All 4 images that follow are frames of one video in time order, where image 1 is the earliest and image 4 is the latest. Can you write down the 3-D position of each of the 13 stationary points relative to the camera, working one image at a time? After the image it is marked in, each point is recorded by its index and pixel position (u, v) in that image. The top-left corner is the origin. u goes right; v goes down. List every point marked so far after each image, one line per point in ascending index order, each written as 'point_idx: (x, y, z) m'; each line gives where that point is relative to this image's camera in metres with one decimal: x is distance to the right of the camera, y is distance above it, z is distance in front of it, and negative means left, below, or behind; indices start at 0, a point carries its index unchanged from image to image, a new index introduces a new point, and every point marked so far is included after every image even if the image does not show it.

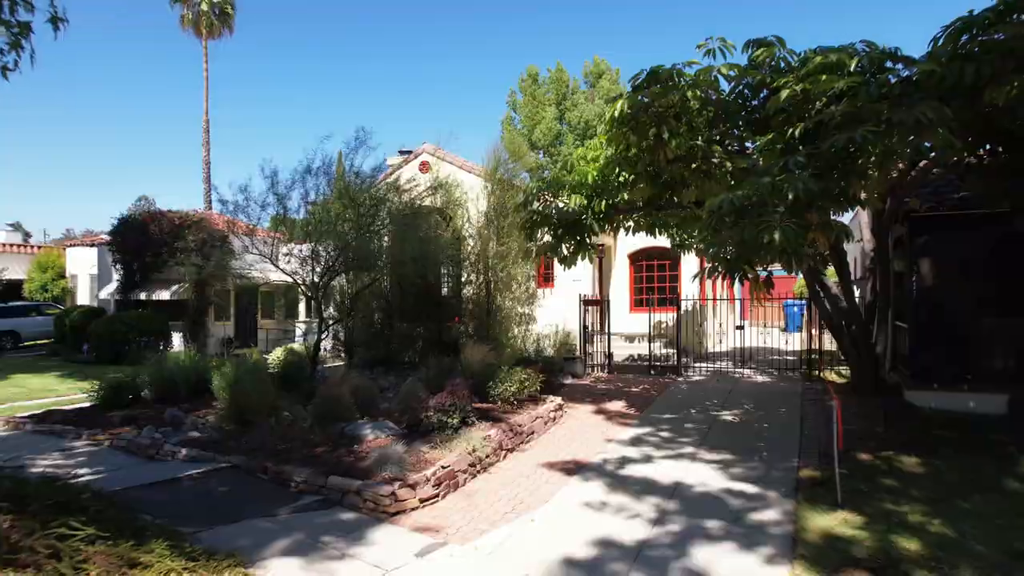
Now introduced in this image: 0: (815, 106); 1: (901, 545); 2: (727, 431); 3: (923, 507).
0: (+2.7, +1.6, +5.5) m
1: (+2.5, -1.6, +3.9) m
2: (+2.5, -1.6, +7.0) m
3: (+3.0, -1.6, +4.4) m
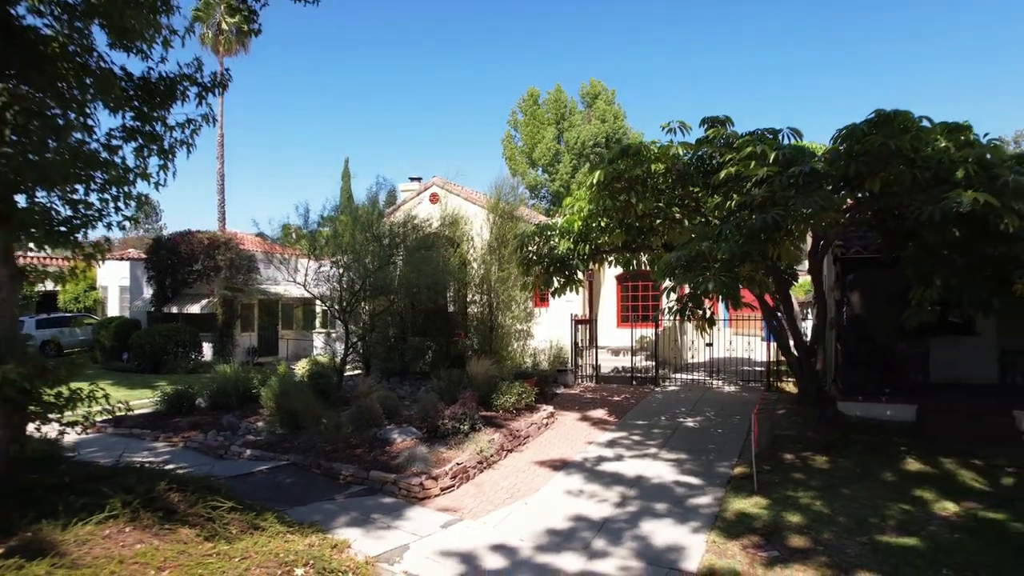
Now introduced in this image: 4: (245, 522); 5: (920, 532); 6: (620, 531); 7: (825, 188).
0: (+2.7, +1.2, +7.0) m
1: (+2.5, -2.1, +5.5) m
2: (+2.4, -2.1, +8.5) m
3: (+3.0, -2.0, +6.0) m
4: (-2.1, -1.8, +4.8) m
5: (+3.4, -2.0, +5.1) m
6: (+1.0, -2.2, +5.5) m
7: (+3.2, +1.0, +6.3) m
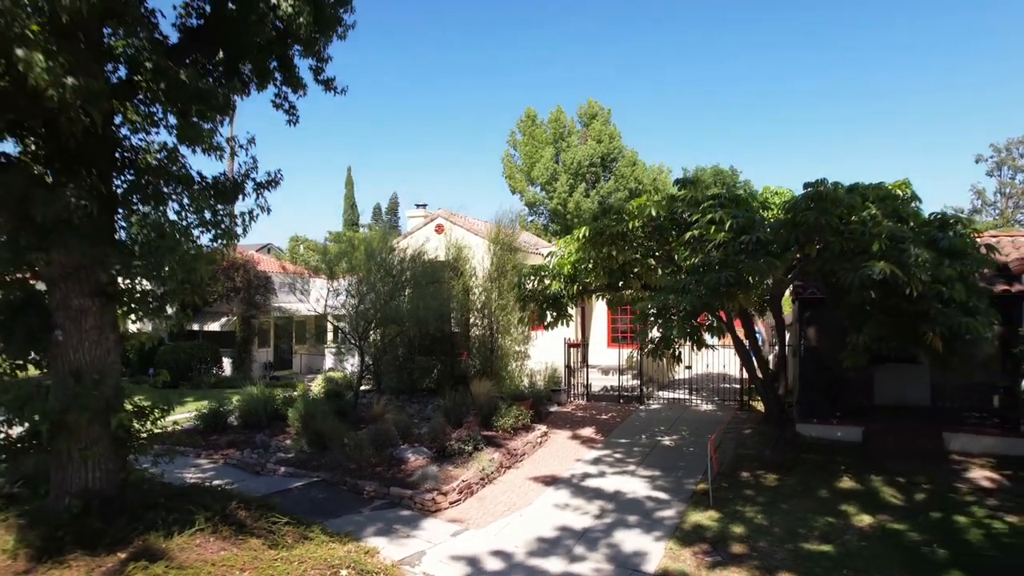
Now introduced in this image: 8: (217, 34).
0: (+2.6, +0.6, +8.3) m
1: (+2.4, -2.7, +6.7) m
2: (+2.4, -2.6, +9.8) m
3: (+2.9, -2.6, +7.2) m
4: (-2.1, -2.4, +6.0) m
5: (+3.4, -2.6, +6.3) m
6: (+0.9, -2.8, +6.8) m
7: (+3.2, +0.4, +7.6) m
8: (-3.2, +2.8, +6.6) m
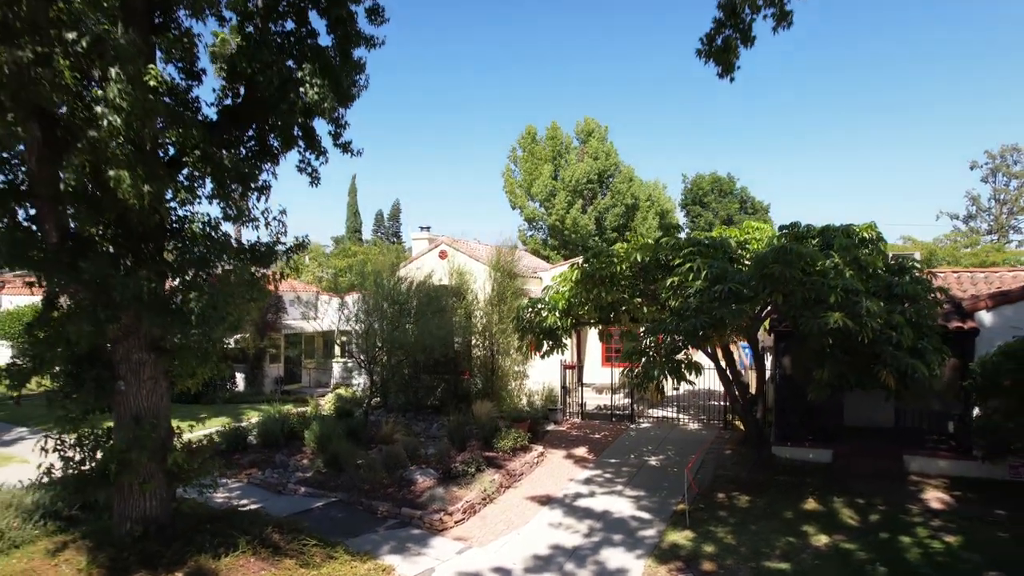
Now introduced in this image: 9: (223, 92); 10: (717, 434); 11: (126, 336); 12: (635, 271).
0: (+2.6, 0.0, +9.2) m
1: (+2.4, -3.3, +7.6) m
2: (+2.4, -3.2, +10.7) m
3: (+2.9, -3.2, +8.1) m
4: (-2.1, -3.0, +6.9) m
5: (+3.3, -3.2, +7.2) m
6: (+0.9, -3.4, +7.7) m
7: (+3.2, -0.2, +8.5) m
8: (-3.2, +2.2, +7.5) m
9: (-3.6, +2.4, +7.5) m
10: (+4.3, -3.1, +12.9) m
11: (-4.0, -0.5, +6.3) m
12: (+2.1, +0.3, +10.3) m
